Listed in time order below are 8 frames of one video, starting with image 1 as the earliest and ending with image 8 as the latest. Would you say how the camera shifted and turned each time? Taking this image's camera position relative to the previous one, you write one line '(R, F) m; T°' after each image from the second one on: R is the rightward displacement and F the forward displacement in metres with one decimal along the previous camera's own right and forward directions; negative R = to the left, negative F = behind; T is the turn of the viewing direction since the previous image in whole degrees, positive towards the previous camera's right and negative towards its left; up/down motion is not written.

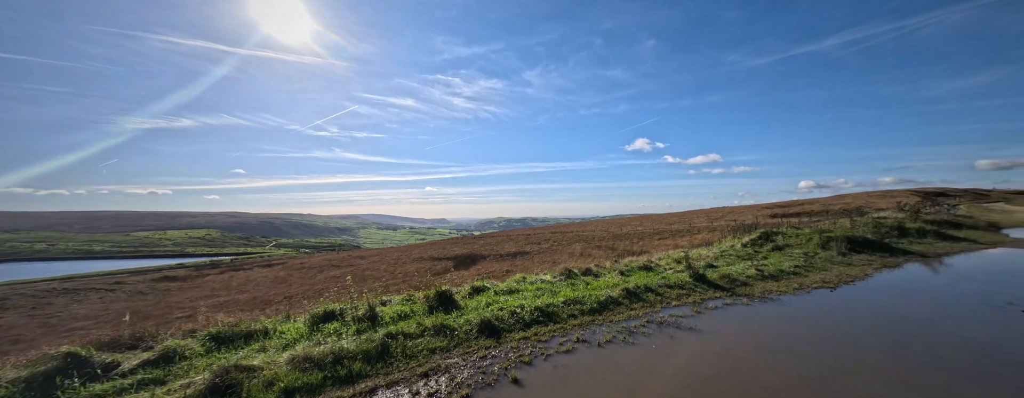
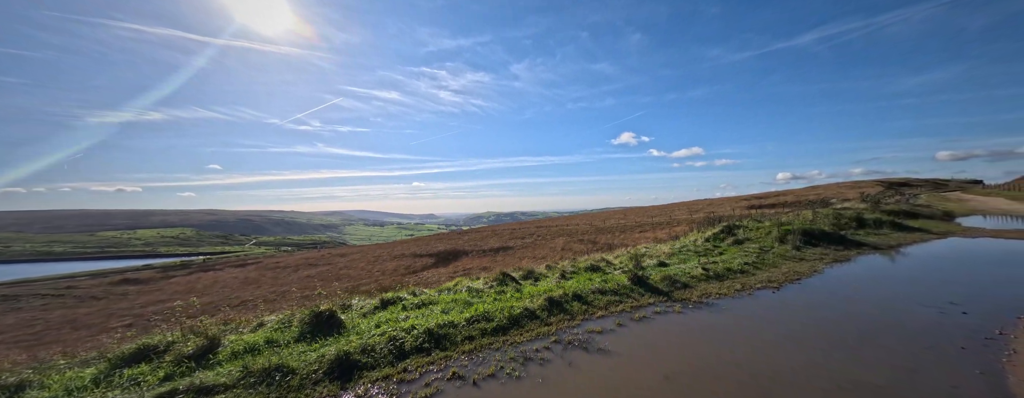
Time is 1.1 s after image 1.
(+0.7, +0.3) m; +2°
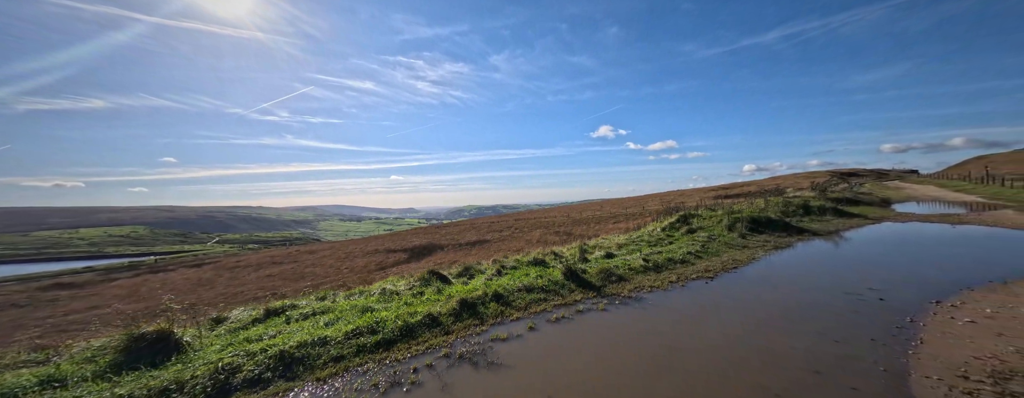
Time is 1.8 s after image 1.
(+0.6, +0.3) m; +4°
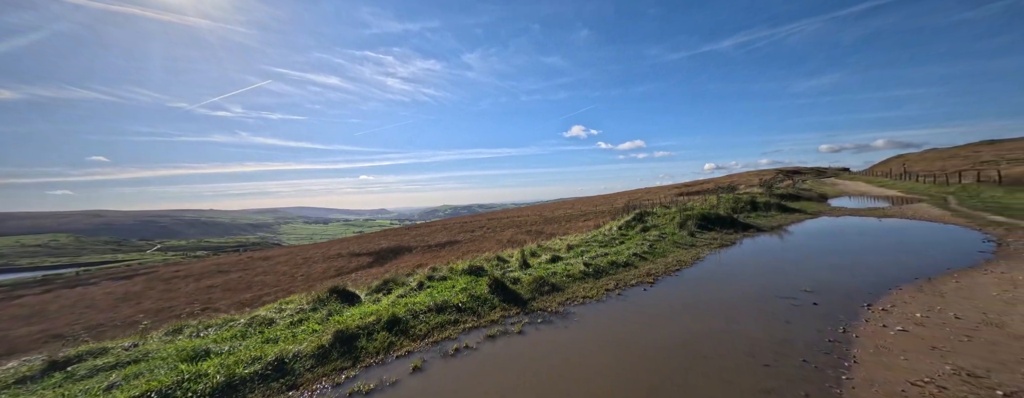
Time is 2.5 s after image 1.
(+0.6, +0.5) m; +5°
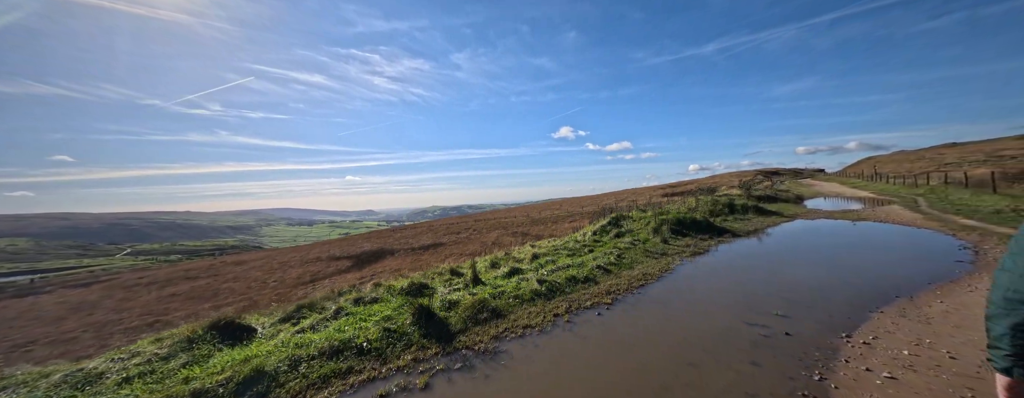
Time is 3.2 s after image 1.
(+0.5, +0.6) m; +2°
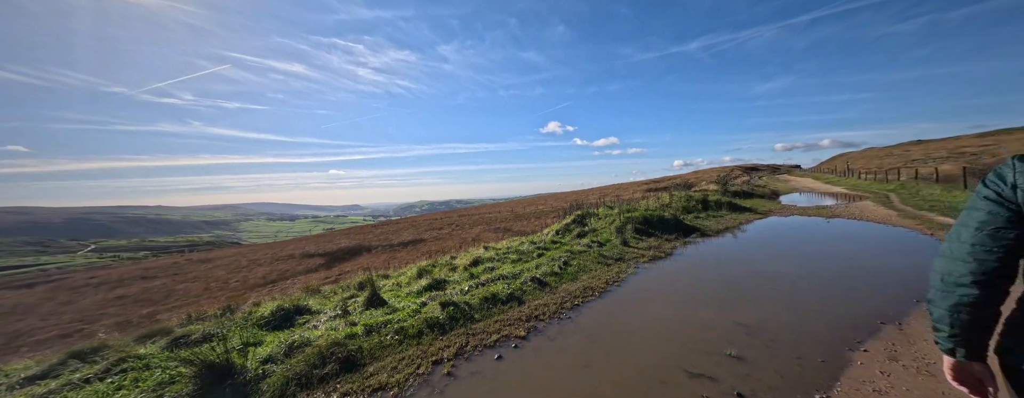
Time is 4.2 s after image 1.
(+0.9, +0.9) m; +2°
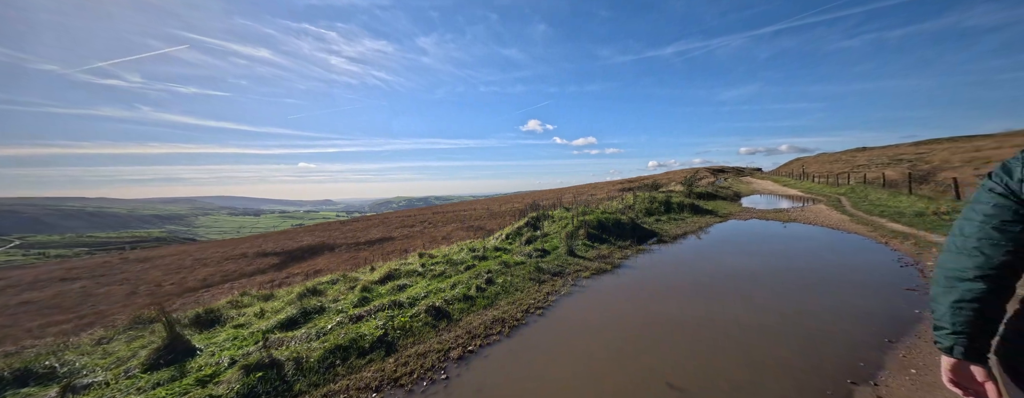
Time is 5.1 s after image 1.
(+0.8, +1.0) m; +4°
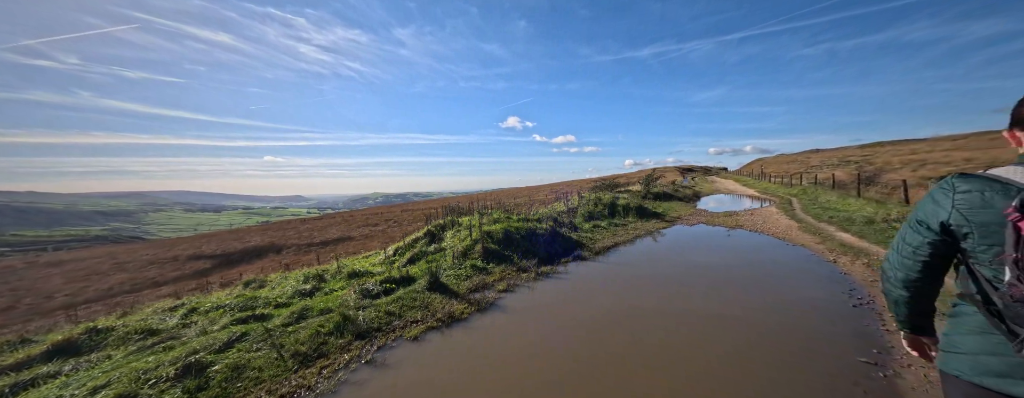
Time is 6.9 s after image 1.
(+1.9, +1.8) m; +4°
